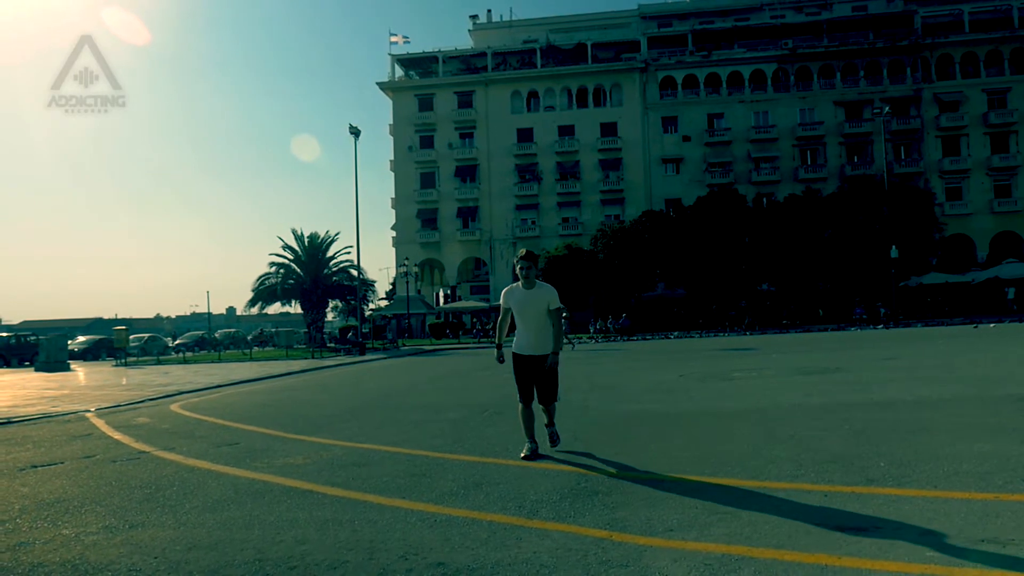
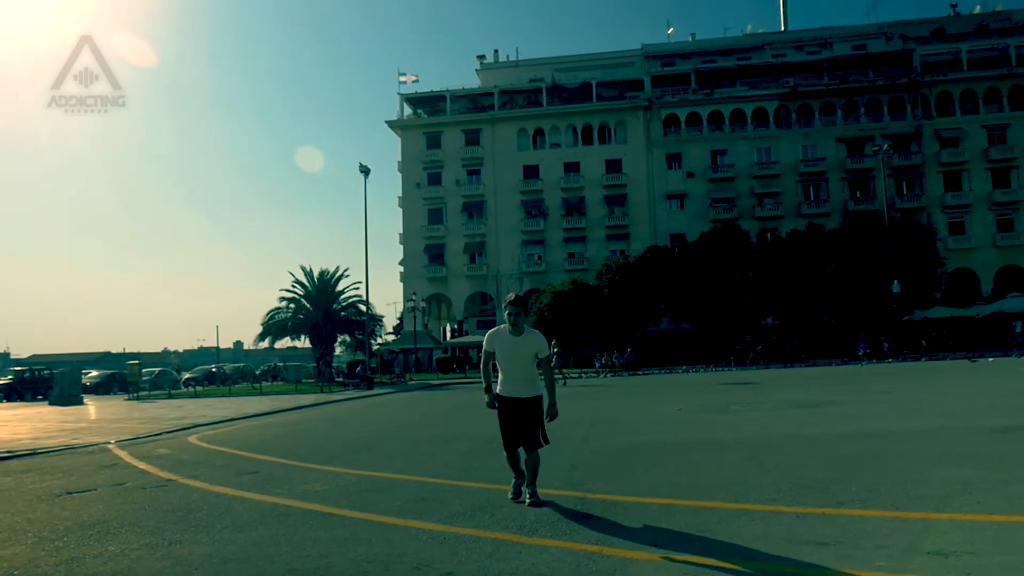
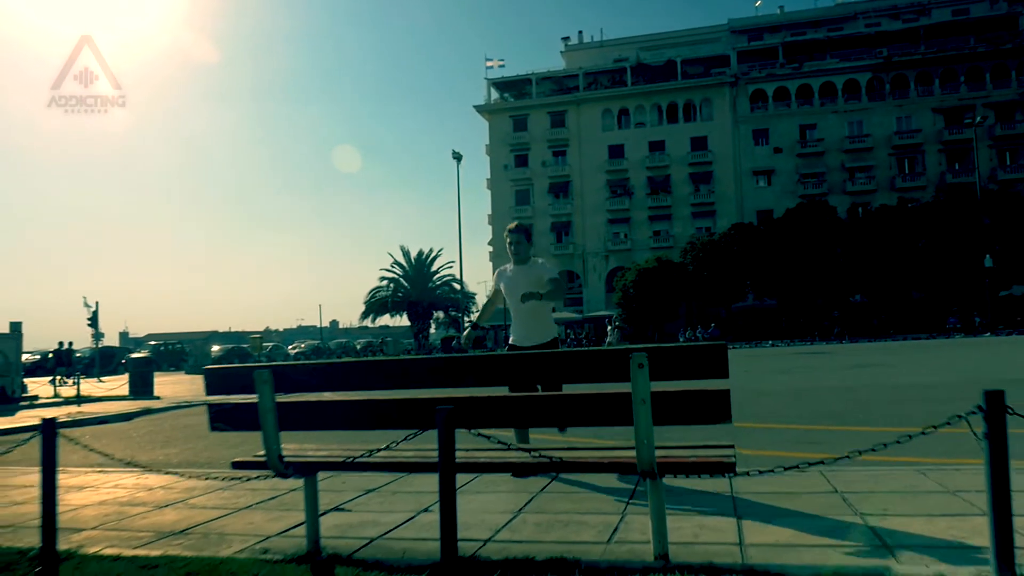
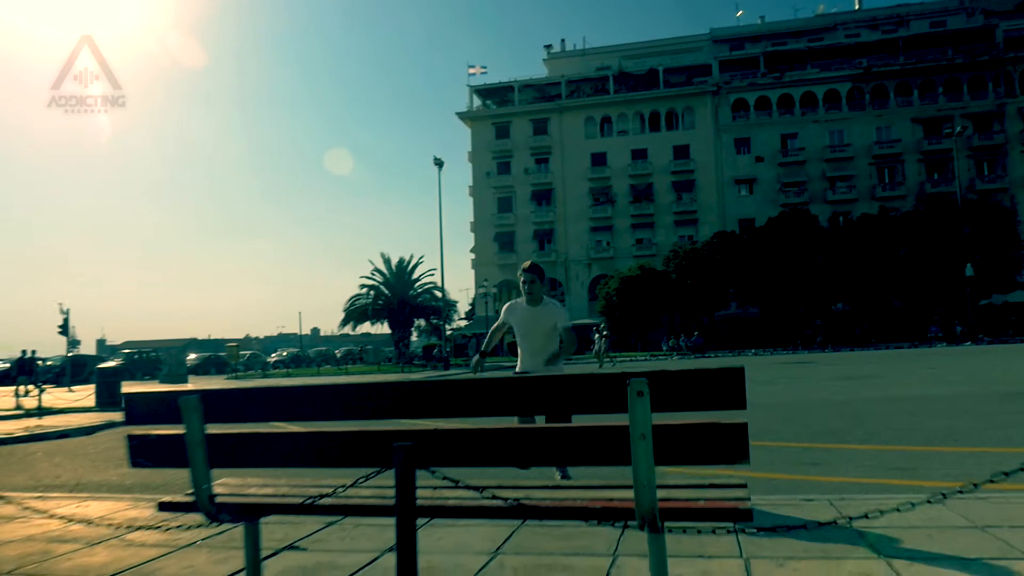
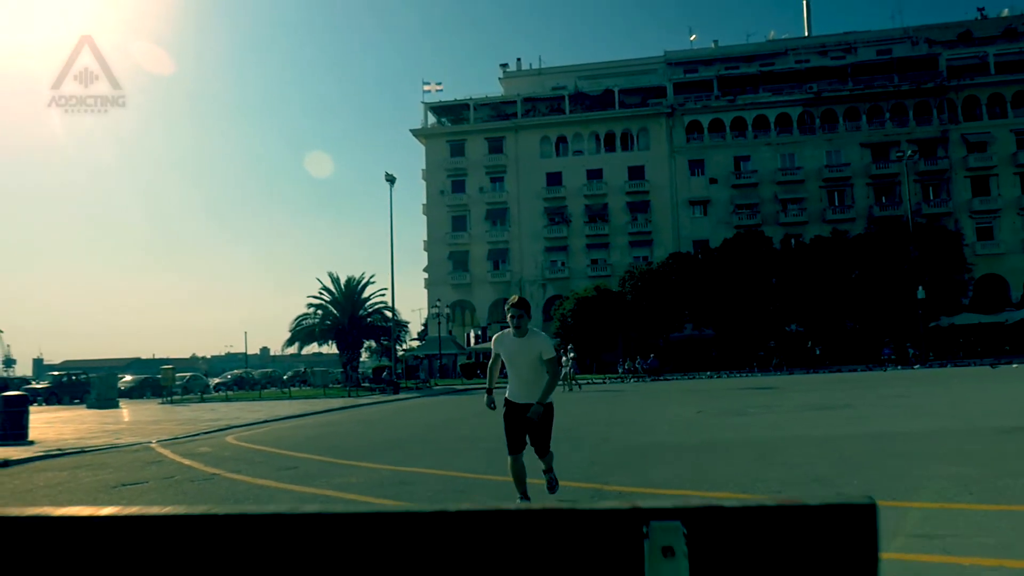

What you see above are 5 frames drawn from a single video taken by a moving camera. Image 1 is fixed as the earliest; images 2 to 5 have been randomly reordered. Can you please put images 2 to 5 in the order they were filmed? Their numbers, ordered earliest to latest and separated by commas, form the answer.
2, 5, 4, 3
